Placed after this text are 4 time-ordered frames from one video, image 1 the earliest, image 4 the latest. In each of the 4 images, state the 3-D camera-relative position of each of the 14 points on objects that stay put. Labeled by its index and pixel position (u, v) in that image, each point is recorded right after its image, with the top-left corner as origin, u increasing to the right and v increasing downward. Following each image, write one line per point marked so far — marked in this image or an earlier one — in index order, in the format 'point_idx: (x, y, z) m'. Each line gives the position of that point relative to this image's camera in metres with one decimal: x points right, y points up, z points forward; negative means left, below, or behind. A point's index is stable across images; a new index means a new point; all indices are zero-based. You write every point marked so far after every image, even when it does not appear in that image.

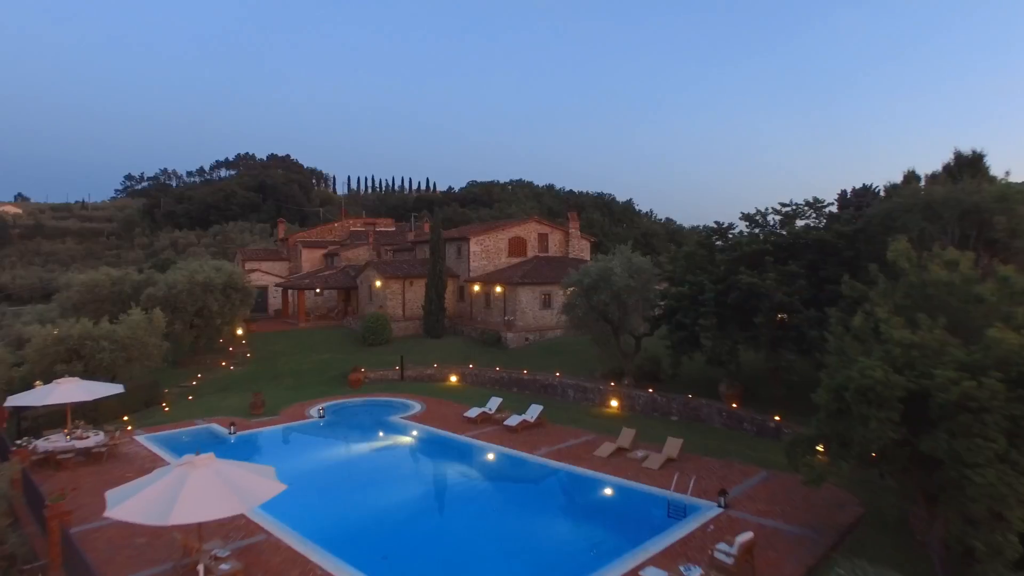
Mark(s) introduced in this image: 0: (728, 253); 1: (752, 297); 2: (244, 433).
0: (+5.8, +1.0, +18.8) m
1: (+6.0, -0.2, +17.7) m
2: (-7.1, -3.9, +18.7) m
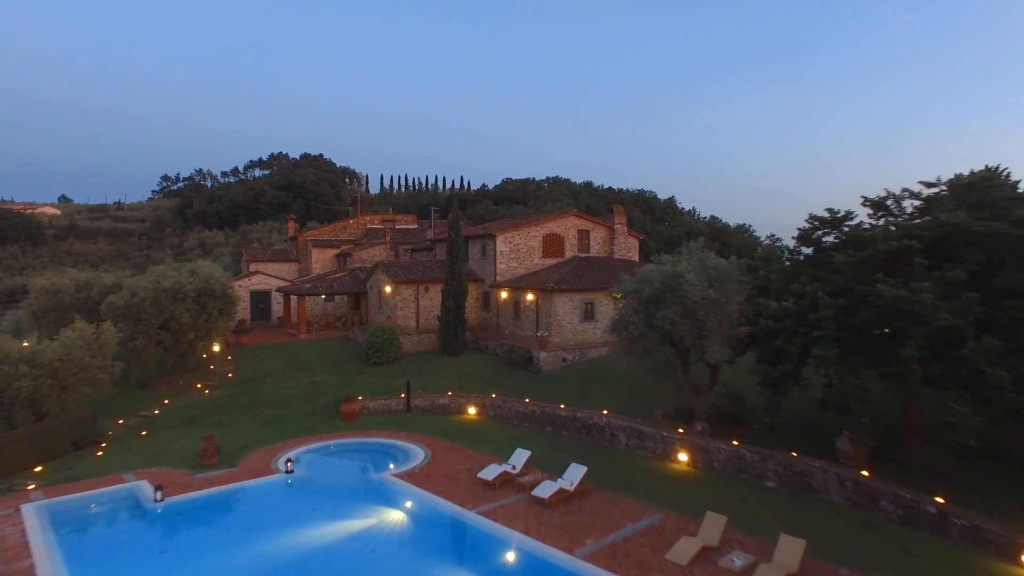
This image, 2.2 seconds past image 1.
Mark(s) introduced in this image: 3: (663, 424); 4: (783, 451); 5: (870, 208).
0: (+6.4, +0.7, +13.2) m
1: (+6.6, -0.5, +12.1) m
2: (-6.5, -4.1, +13.7) m
3: (+3.5, -3.2, +16.2) m
4: (+5.3, -3.2, +13.7) m
5: (+7.3, +1.6, +14.2) m
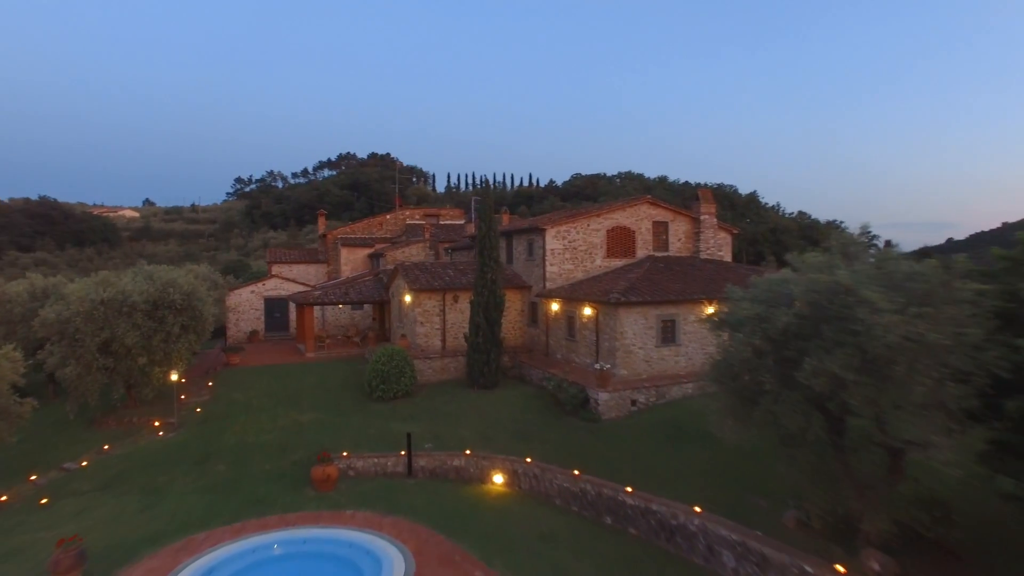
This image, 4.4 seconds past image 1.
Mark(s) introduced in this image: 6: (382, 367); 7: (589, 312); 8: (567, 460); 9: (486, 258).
0: (+6.5, +0.4, +6.1) m
1: (+6.5, -0.8, +5.0) m
2: (-6.3, -4.4, +8.0) m
3: (+3.9, -3.4, +9.4) m
4: (+5.5, -3.5, +6.7) m
5: (+7.5, +1.3, +7.1) m
6: (-3.5, -2.1, +18.9) m
7: (+2.0, -0.7, +18.7) m
8: (+1.1, -3.5, +14.2) m
9: (-0.7, +0.8, +19.7) m
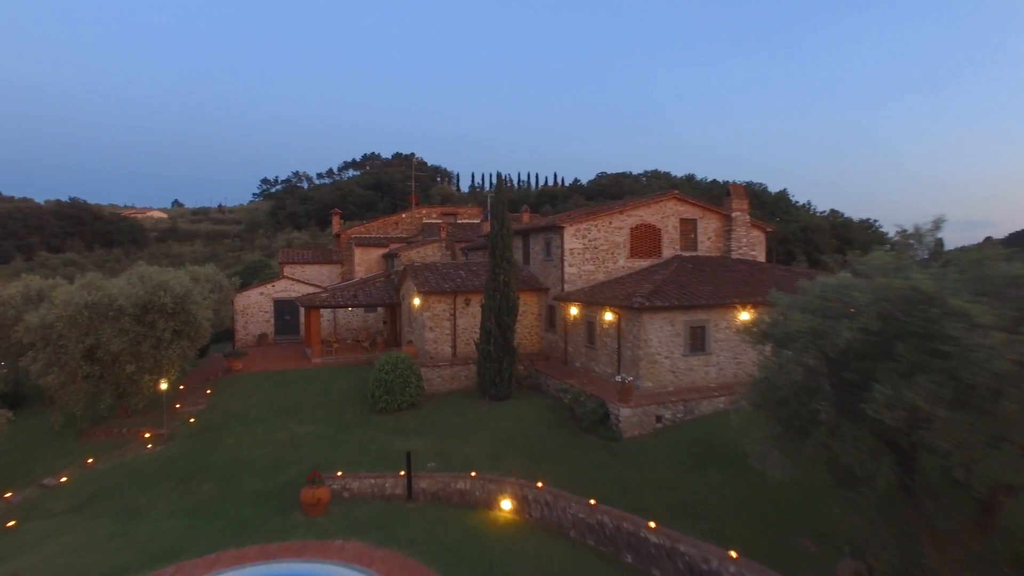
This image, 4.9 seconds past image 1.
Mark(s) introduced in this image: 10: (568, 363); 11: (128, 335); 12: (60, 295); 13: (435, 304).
0: (+6.3, +0.3, +4.4) m
1: (+6.4, -0.9, +3.2) m
2: (-6.4, -4.5, +6.7) m
3: (+3.9, -3.5, +7.7) m
4: (+5.4, -3.6, +5.1) m
5: (+7.4, +1.3, +5.3) m
6: (-3.1, -2.2, +17.5) m
7: (+2.4, -0.7, +17.1) m
8: (+1.3, -3.5, +12.6) m
9: (-0.4, +0.8, +18.2) m
10: (+1.6, -2.1, +19.8) m
11: (-9.2, -1.1, +16.8) m
12: (-10.7, -0.2, +16.7) m
13: (-2.2, -0.4, +20.0) m
